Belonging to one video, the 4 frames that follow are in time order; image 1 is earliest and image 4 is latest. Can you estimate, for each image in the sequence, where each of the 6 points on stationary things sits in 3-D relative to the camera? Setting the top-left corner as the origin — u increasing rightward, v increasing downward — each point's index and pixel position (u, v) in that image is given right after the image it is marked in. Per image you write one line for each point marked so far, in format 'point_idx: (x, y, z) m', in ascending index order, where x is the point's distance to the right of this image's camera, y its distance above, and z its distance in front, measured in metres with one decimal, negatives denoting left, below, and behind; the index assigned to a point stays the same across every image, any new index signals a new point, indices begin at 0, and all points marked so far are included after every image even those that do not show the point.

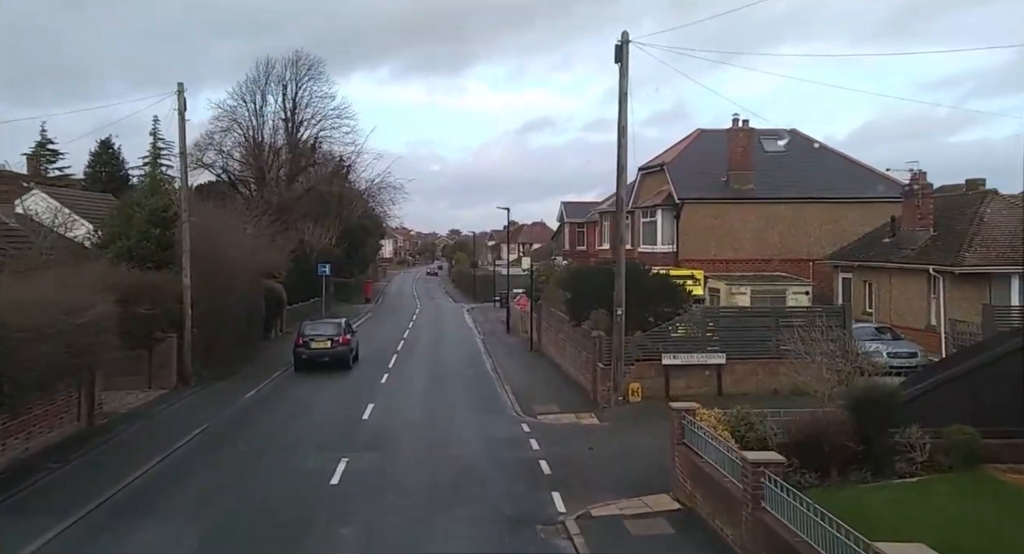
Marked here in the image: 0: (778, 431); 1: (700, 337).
0: (+3.9, -2.2, +10.7) m
1: (+4.5, -1.4, +17.6) m
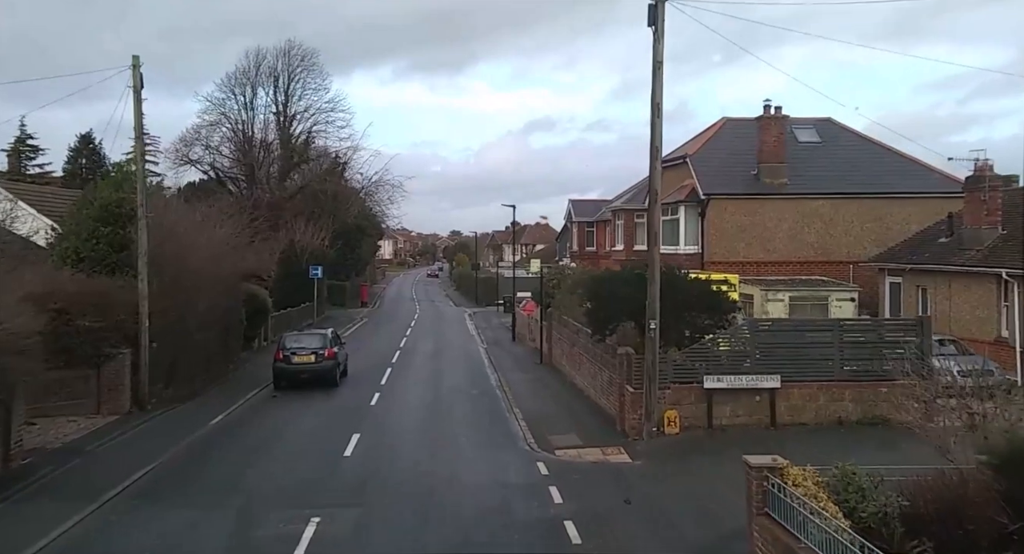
0: (+4.1, -2.4, +7.8) m
1: (+4.7, -1.6, +14.8) m
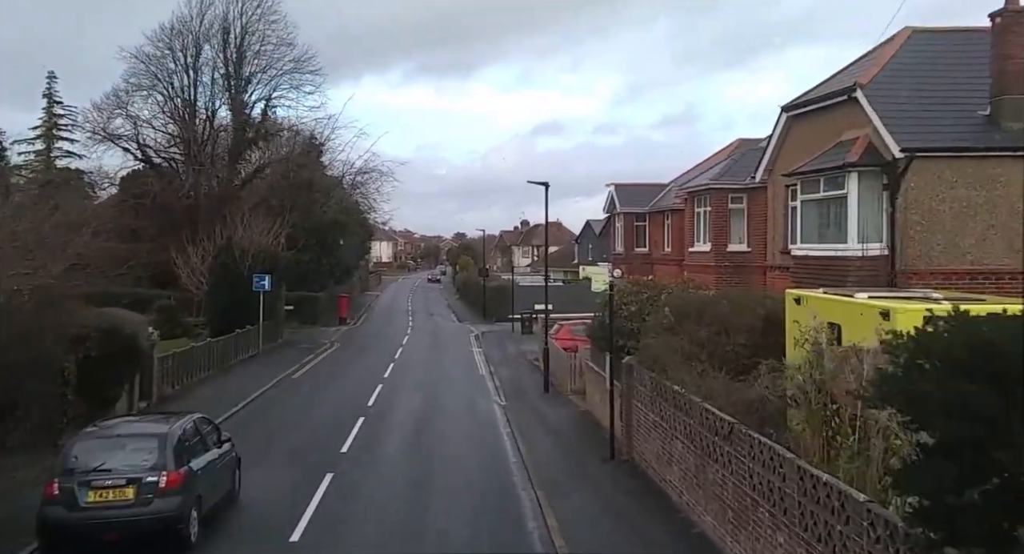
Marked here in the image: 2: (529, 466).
0: (+4.9, -2.7, -3.9) m
1: (+5.5, -2.0, +3.0) m
2: (+0.4, -3.8, +15.1) m
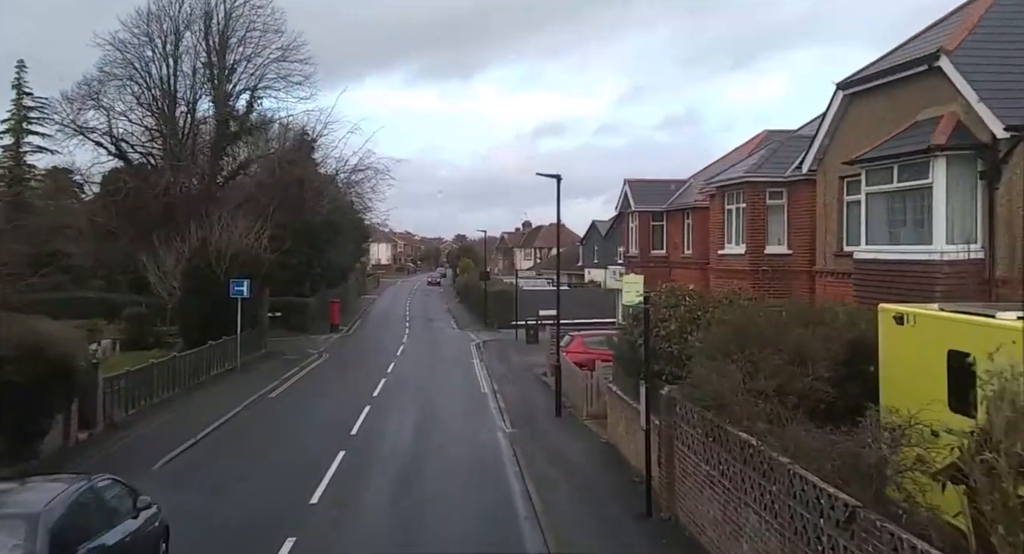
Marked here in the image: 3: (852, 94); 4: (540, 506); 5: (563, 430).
0: (+5.0, -2.8, -6.8) m
1: (+5.7, -2.1, +0.2) m
2: (+0.5, -4.0, +12.2) m
3: (+7.3, +4.1, +15.8) m
4: (+0.5, -3.9, +12.6) m
5: (+1.3, -3.7, +18.1) m
